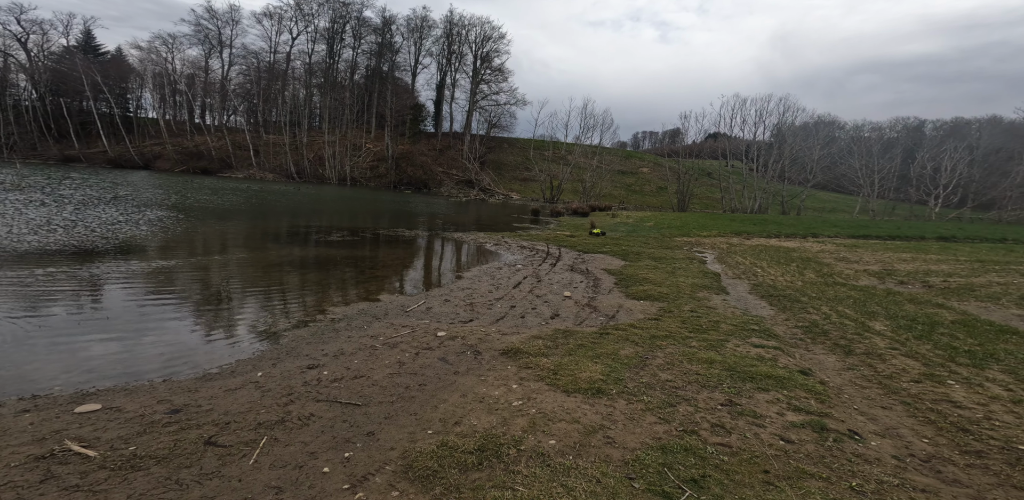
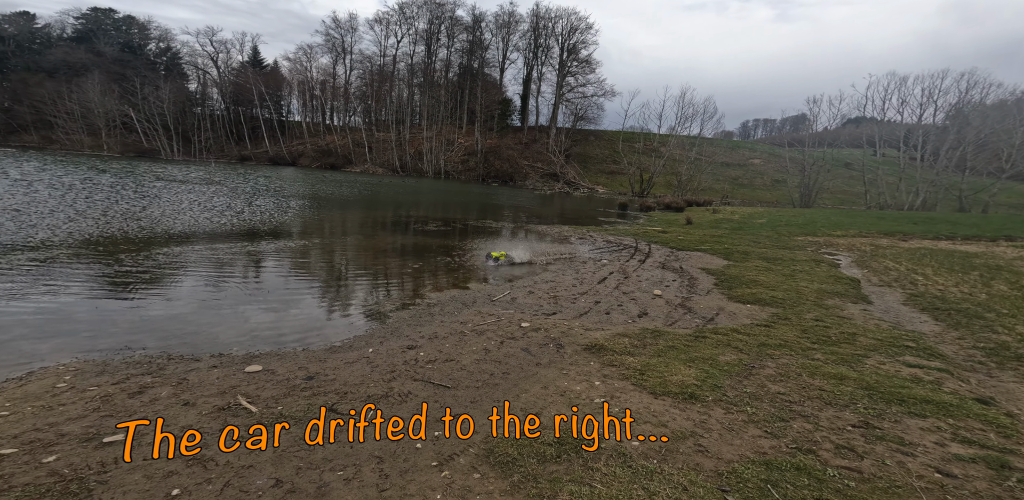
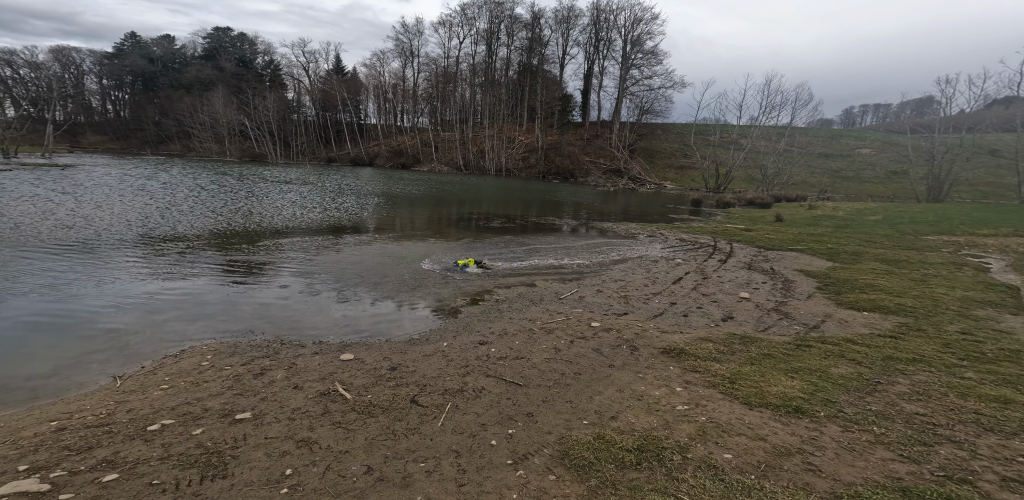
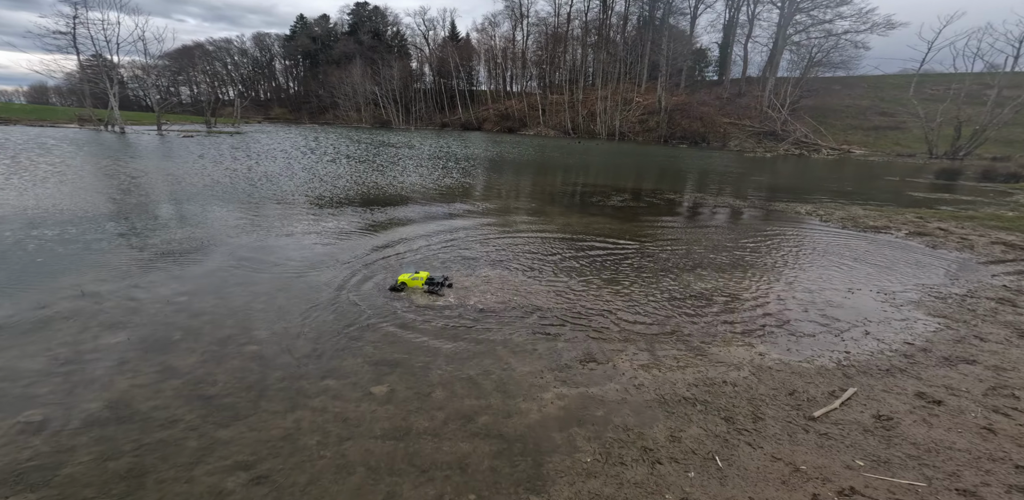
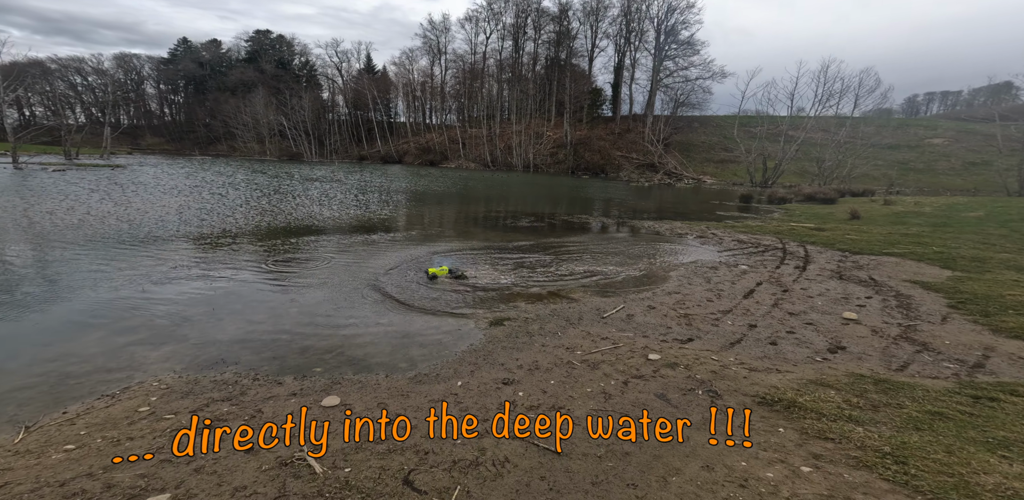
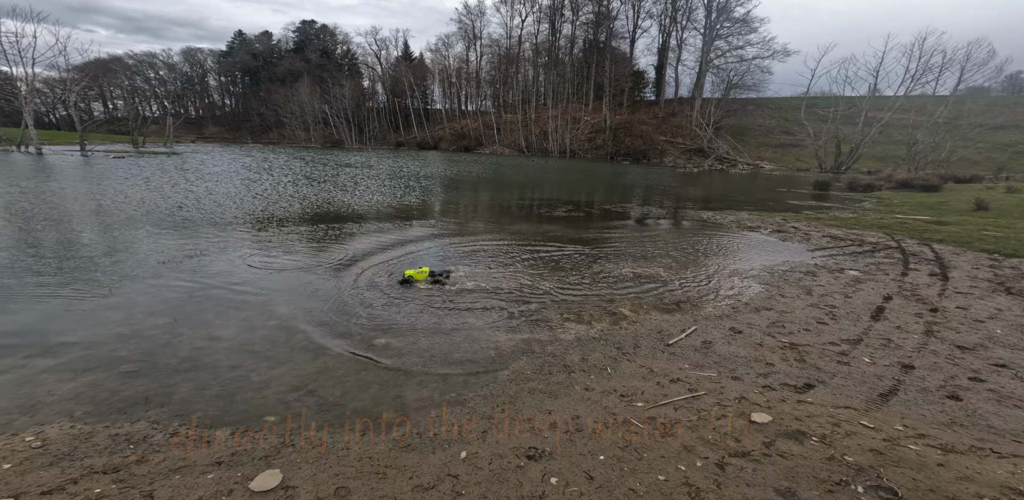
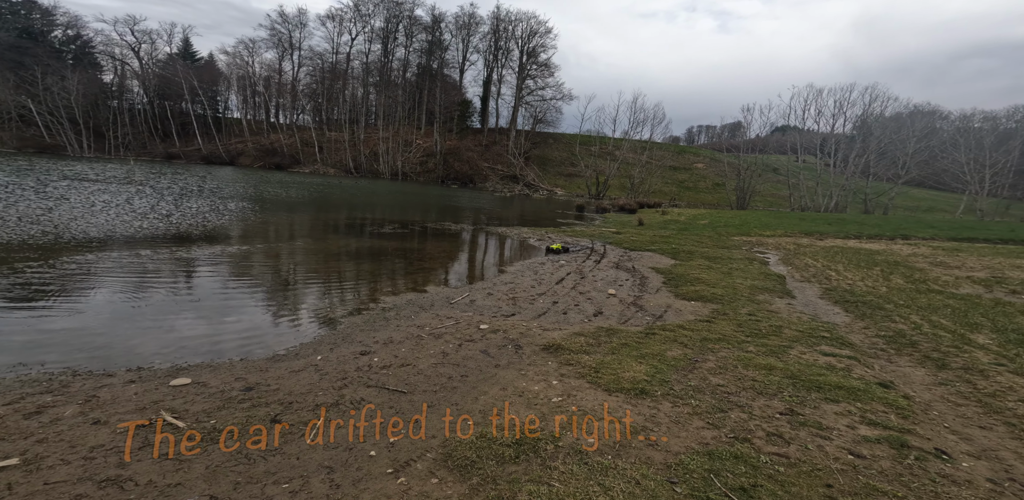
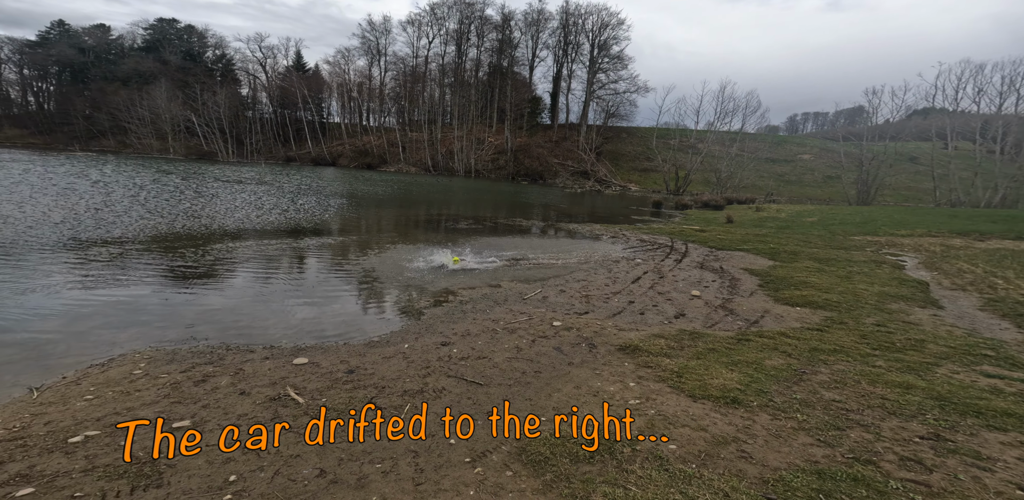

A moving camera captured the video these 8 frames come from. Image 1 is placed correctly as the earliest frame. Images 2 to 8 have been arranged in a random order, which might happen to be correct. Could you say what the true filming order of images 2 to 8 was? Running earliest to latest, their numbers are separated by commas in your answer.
7, 2, 8, 3, 5, 6, 4
